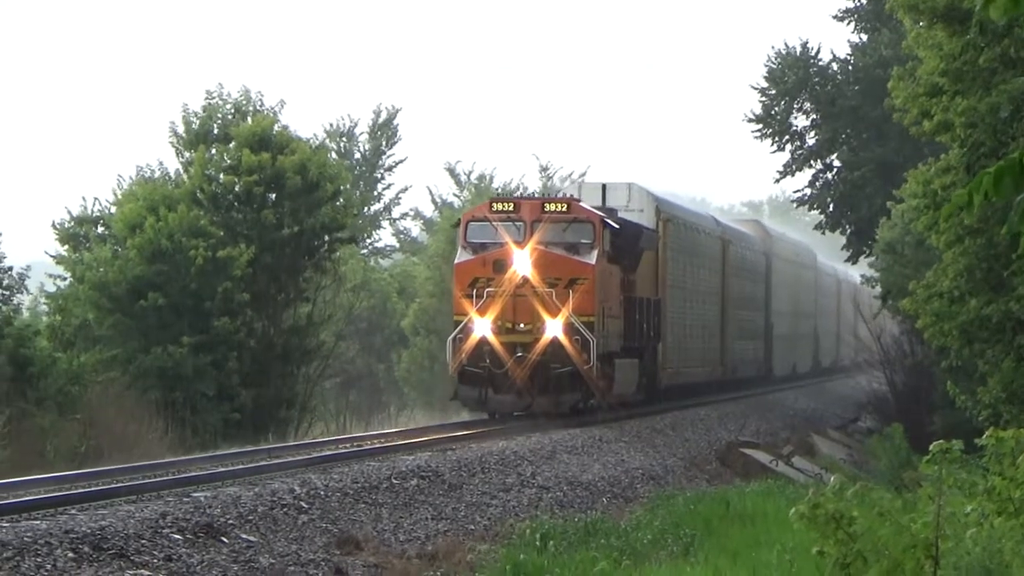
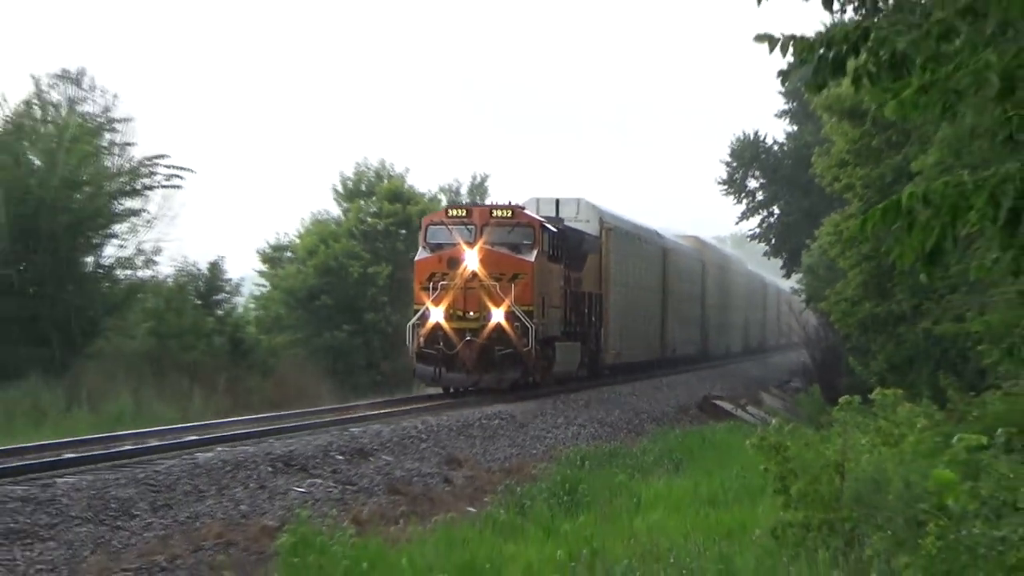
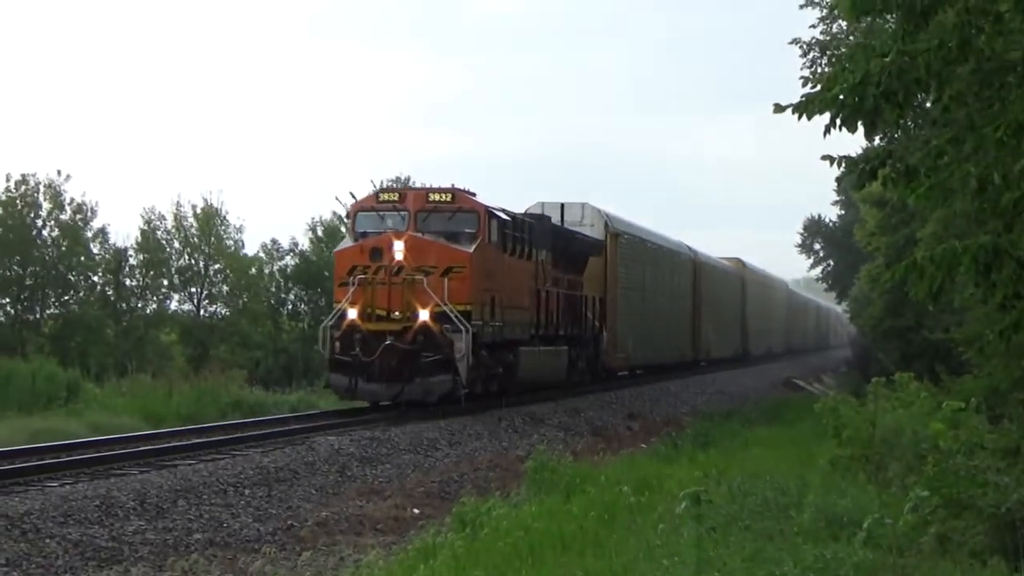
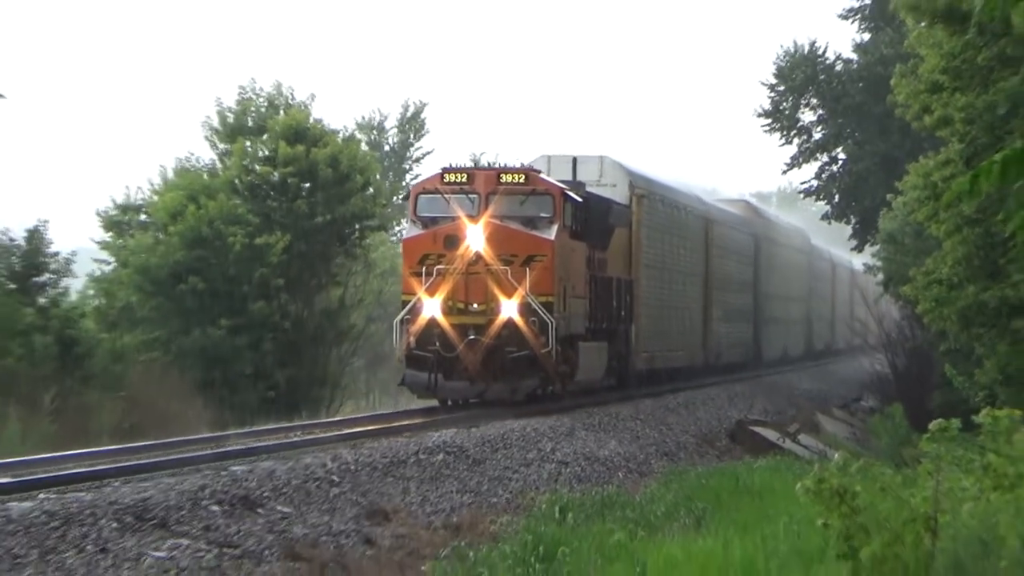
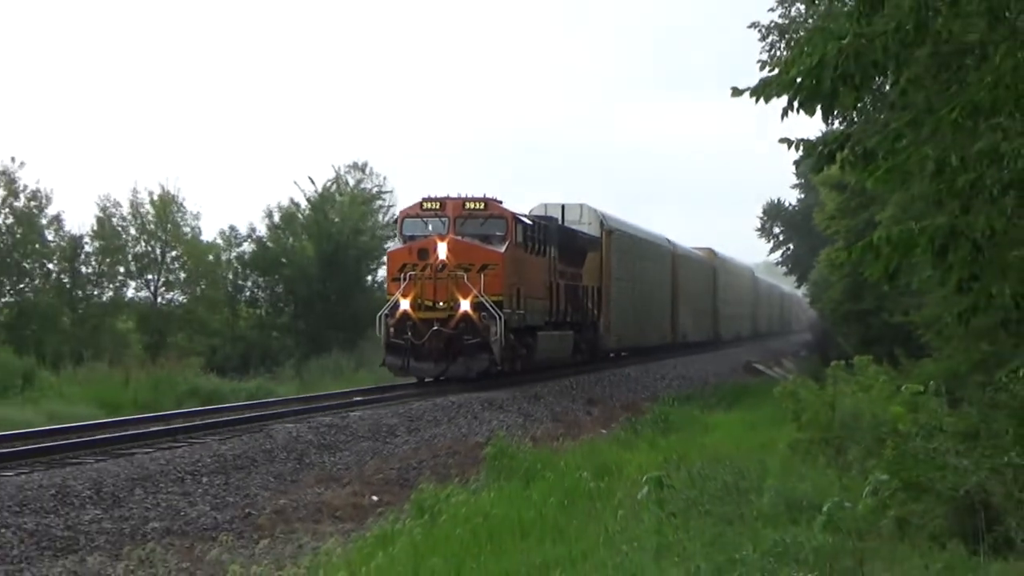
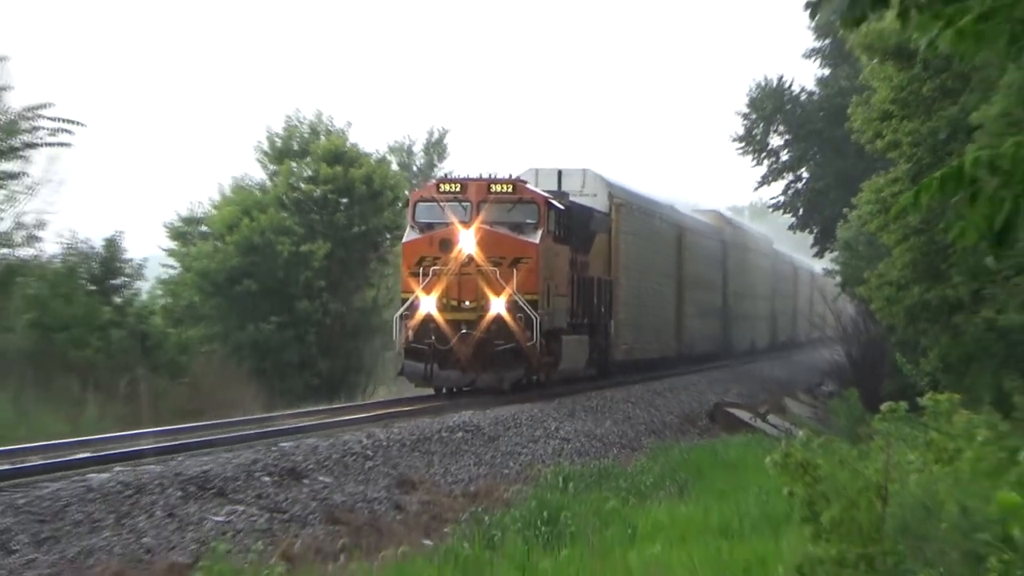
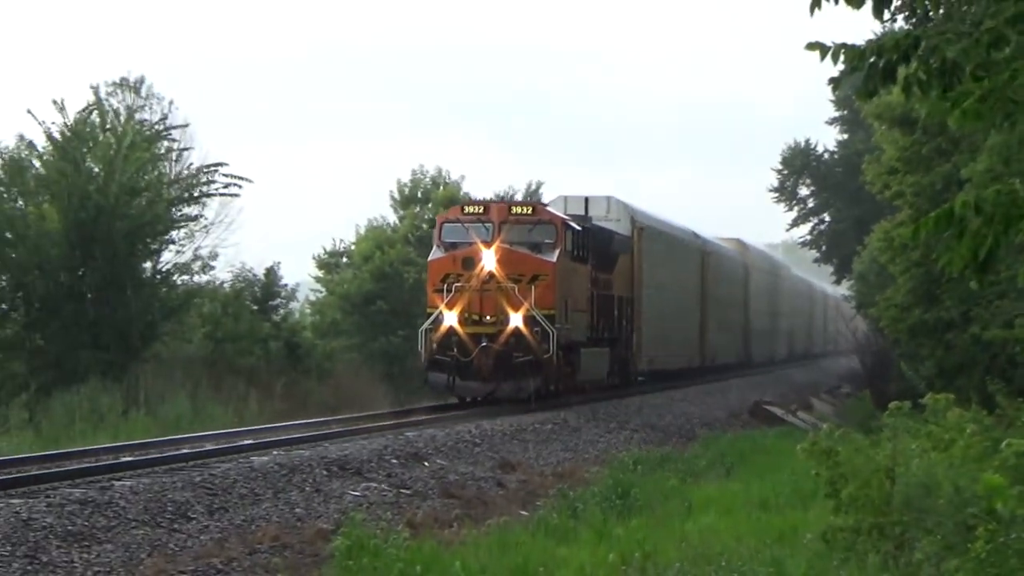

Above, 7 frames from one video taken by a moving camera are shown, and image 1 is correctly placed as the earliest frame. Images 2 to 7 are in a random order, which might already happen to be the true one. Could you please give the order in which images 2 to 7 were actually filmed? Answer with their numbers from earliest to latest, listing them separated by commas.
4, 6, 2, 7, 5, 3
